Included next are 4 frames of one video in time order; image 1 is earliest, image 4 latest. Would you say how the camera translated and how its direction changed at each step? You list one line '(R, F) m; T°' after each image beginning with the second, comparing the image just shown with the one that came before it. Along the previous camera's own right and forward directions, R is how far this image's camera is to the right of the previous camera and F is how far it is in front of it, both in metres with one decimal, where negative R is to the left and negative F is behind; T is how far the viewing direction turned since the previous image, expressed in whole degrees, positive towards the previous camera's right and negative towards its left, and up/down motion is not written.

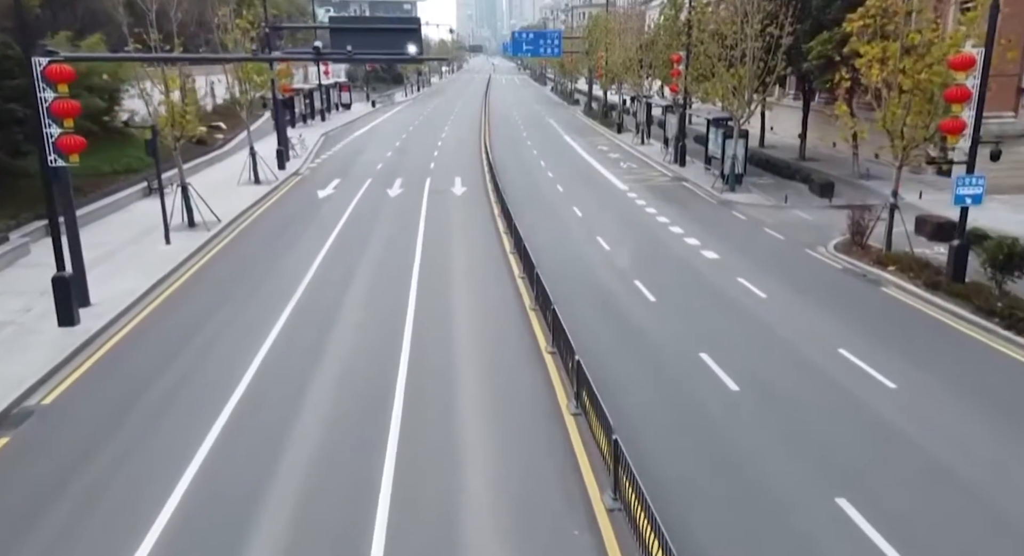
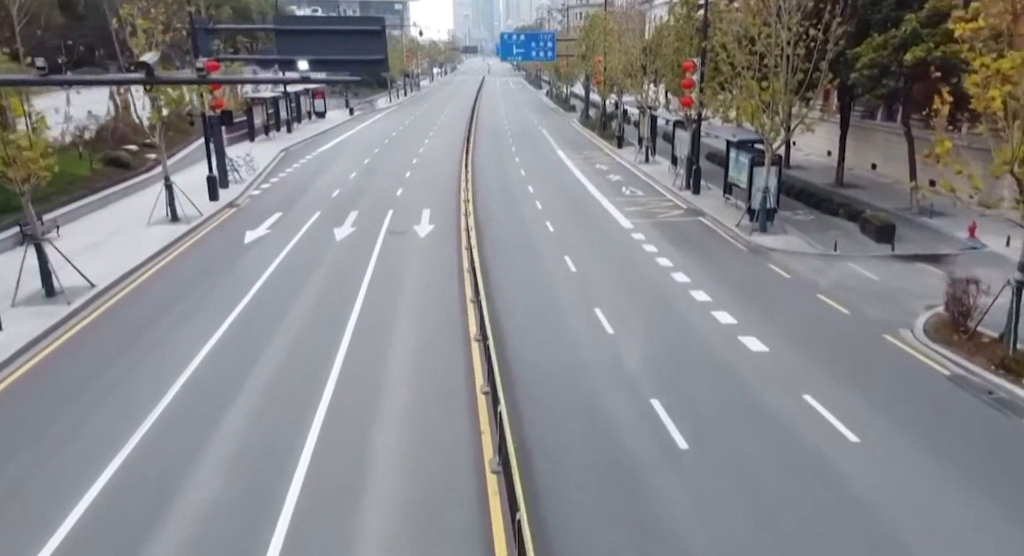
(+0.6, +6.3) m; 0°
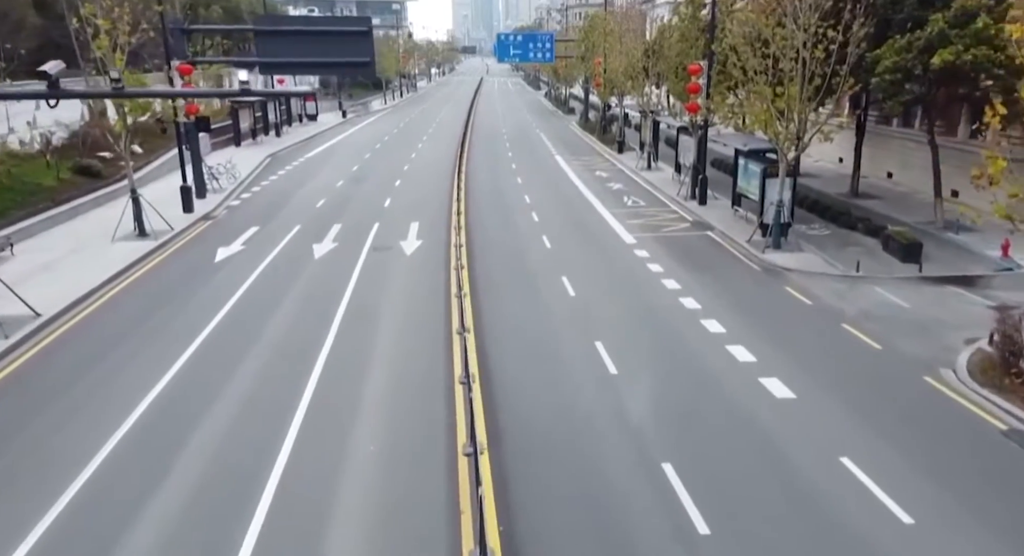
(+0.2, +1.9) m; 0°
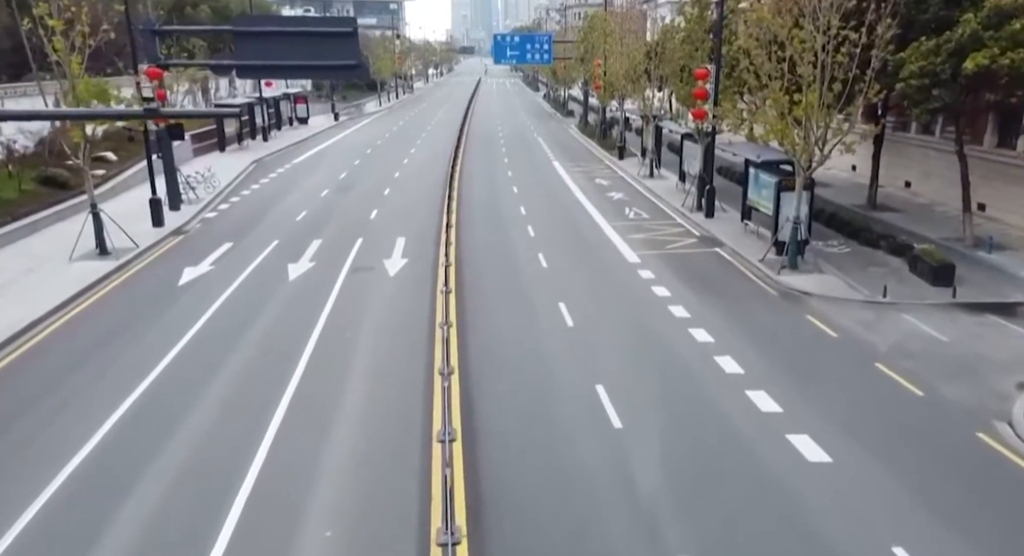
(+0.2, +1.9) m; 0°
